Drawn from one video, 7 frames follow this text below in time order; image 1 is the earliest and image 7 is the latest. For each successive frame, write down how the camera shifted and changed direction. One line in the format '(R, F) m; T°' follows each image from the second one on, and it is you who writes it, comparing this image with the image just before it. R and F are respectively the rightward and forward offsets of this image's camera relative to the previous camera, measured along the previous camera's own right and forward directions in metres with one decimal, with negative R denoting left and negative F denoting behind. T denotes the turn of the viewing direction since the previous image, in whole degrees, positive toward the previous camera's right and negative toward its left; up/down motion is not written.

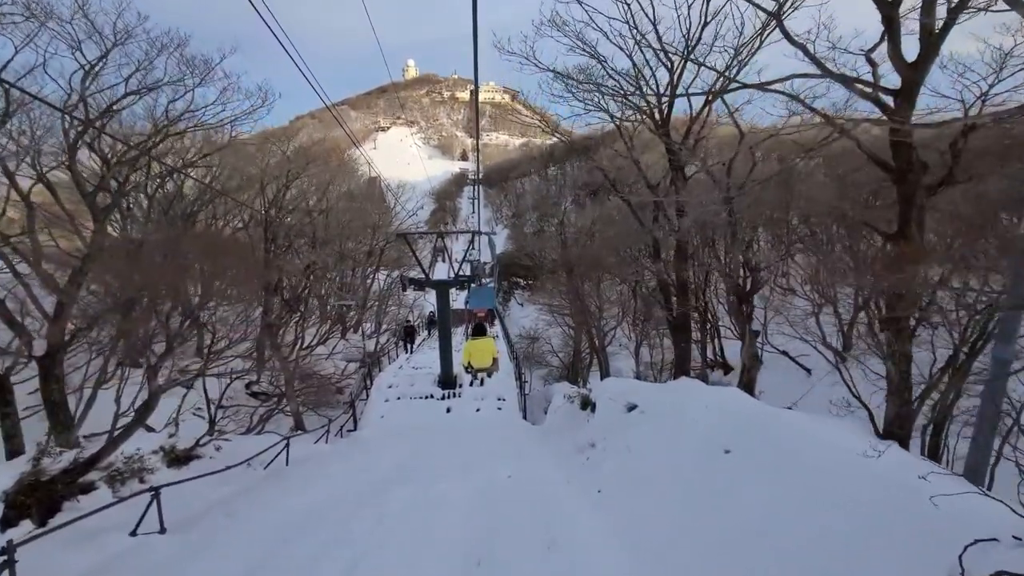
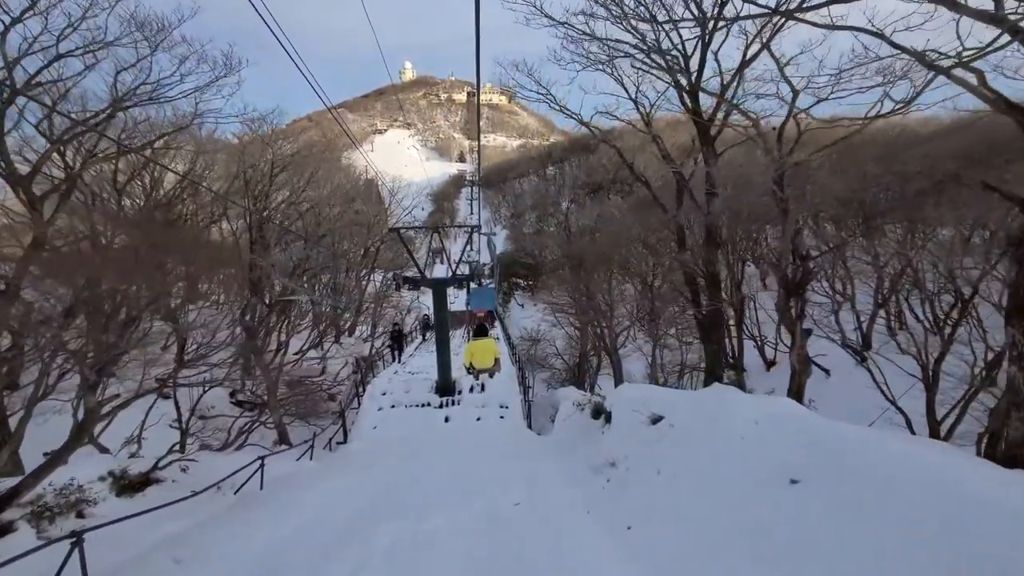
(-0.1, +1.0) m; 0°
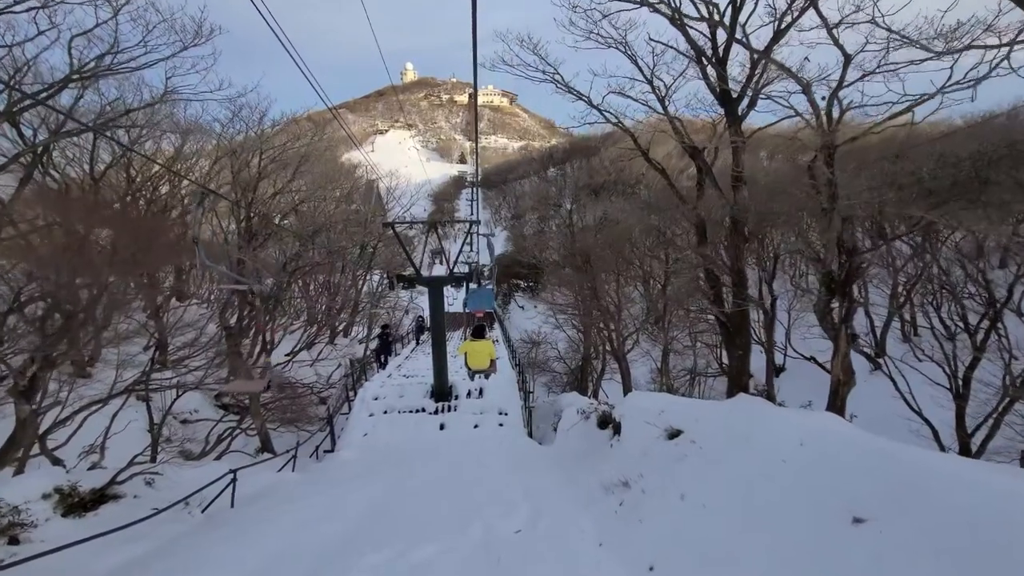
(0.0, +0.7) m; 0°
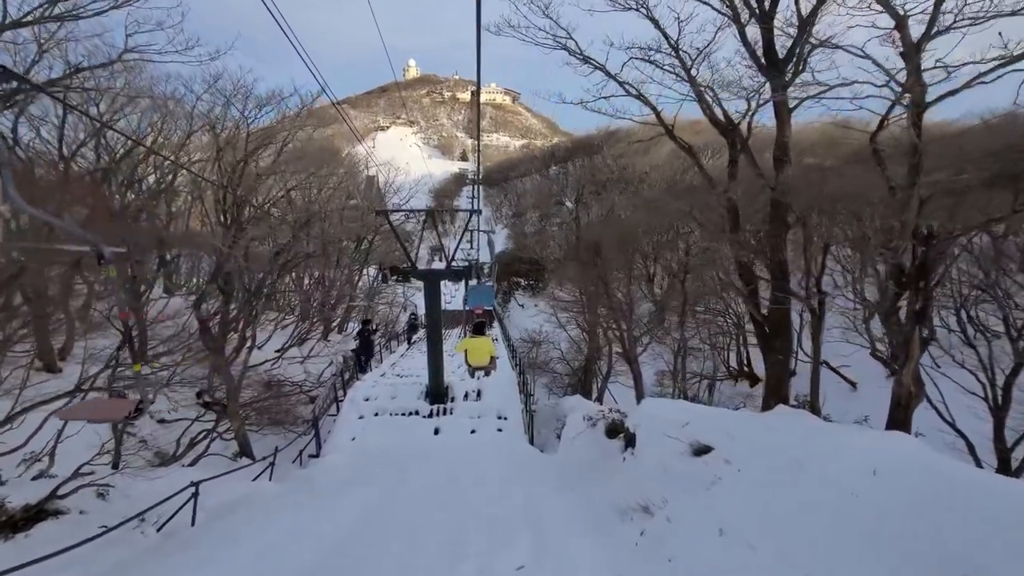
(-0.1, +0.8) m; 0°
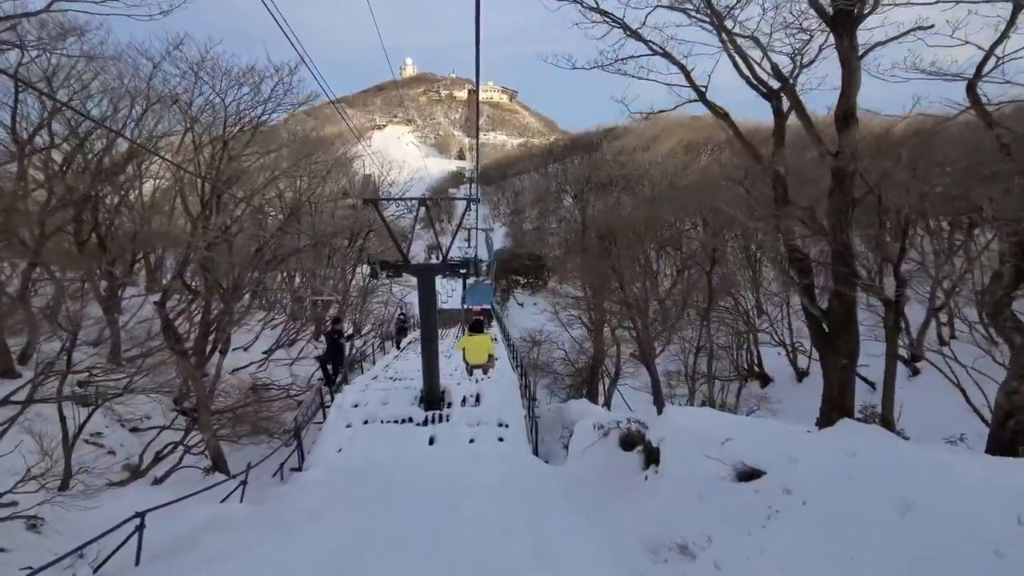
(-0.1, +0.9) m; 0°
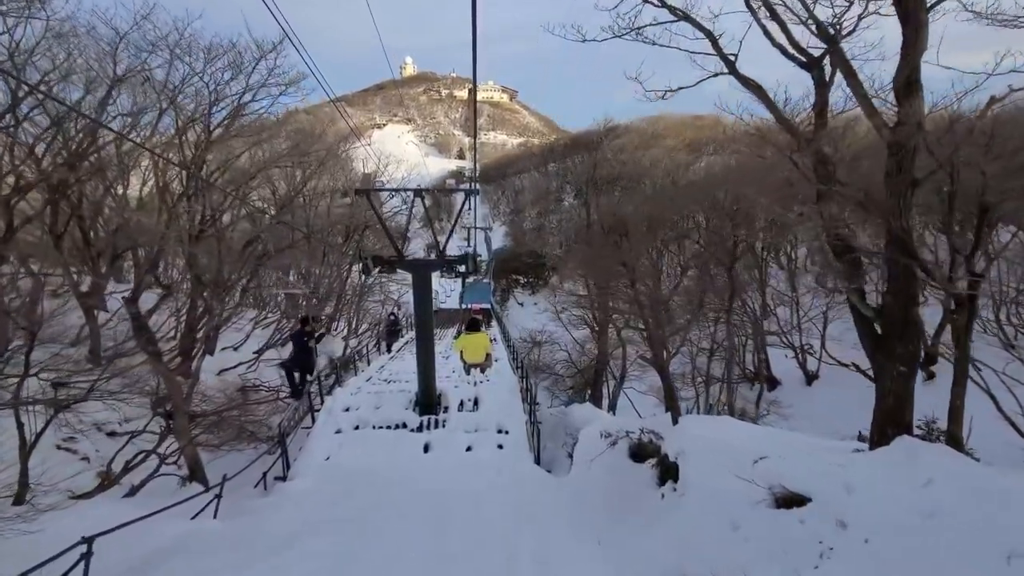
(0.0, +0.6) m; 0°
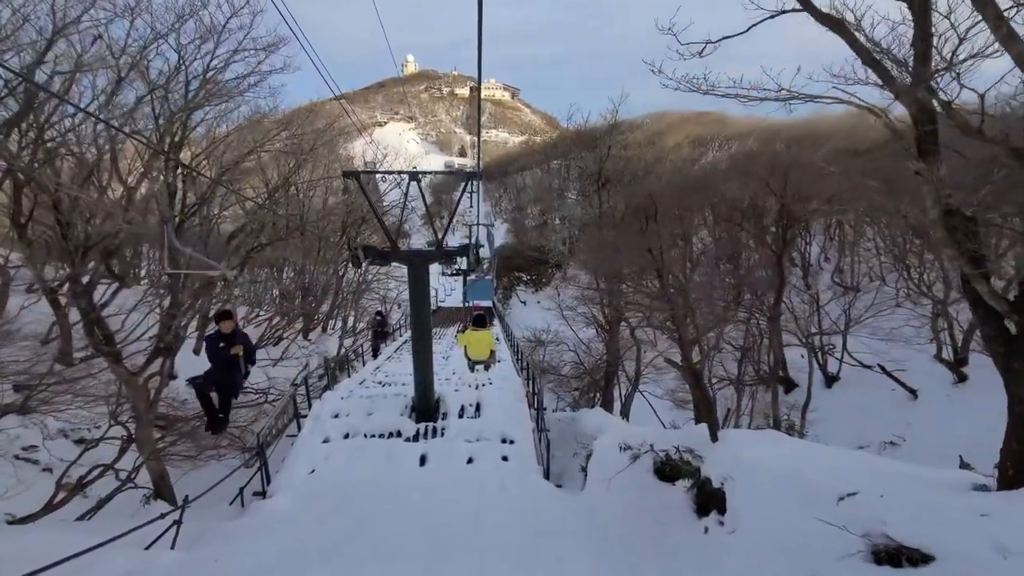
(-0.1, +0.9) m; 0°
